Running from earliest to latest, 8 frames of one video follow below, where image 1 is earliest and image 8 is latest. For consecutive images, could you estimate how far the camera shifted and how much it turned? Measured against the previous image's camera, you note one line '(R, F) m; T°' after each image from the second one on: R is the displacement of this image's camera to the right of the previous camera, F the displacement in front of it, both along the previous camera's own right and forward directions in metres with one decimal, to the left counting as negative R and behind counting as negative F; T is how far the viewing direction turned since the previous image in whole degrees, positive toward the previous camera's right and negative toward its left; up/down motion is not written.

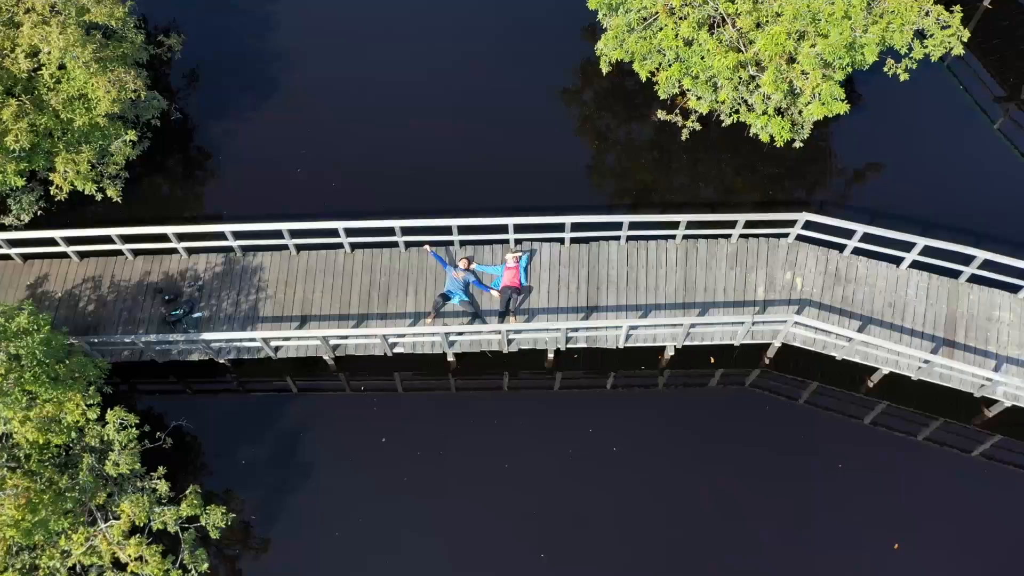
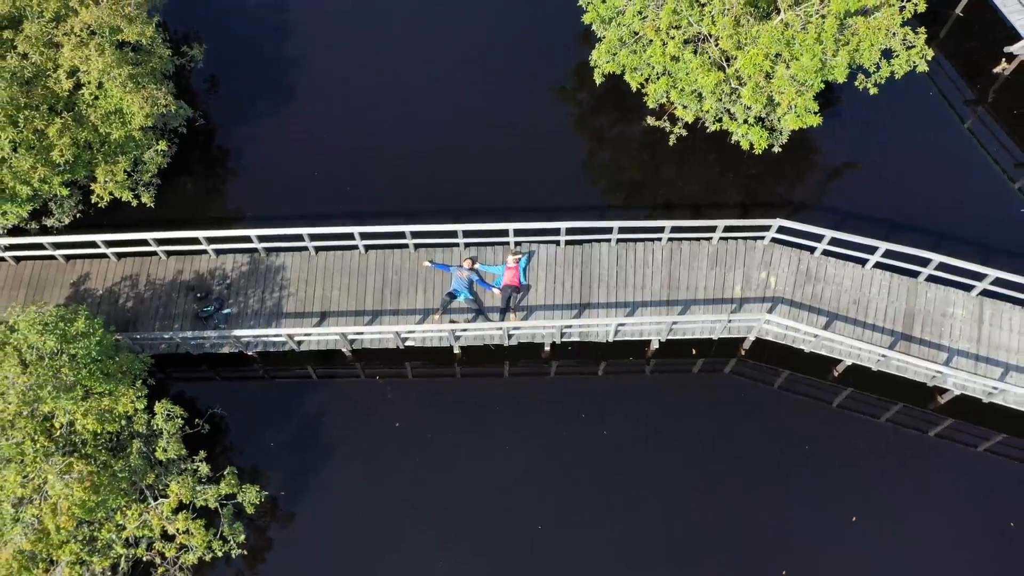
(0.0, -1.7) m; 0°
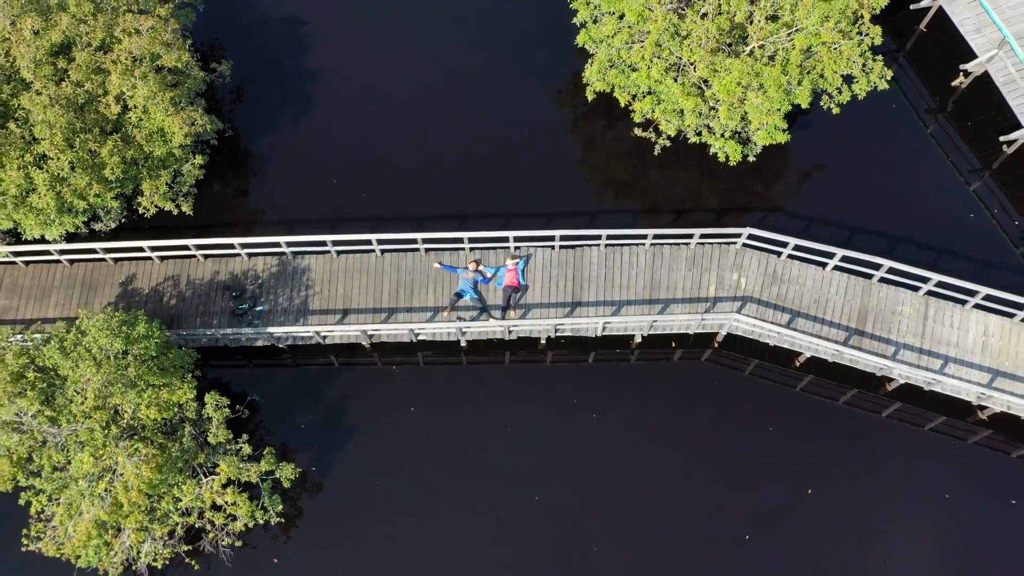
(0.0, -2.4) m; 0°
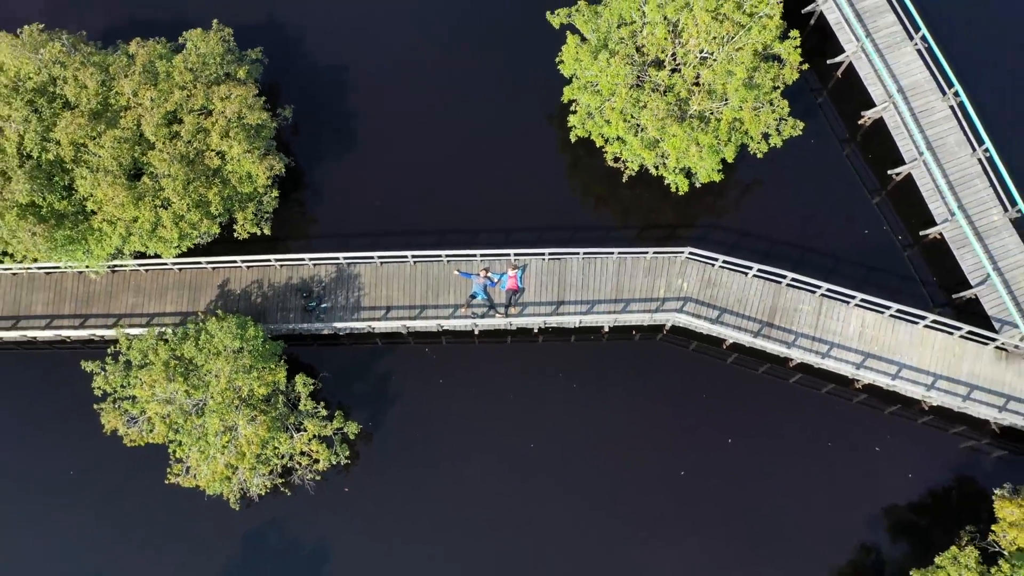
(0.0, -7.1) m; 0°
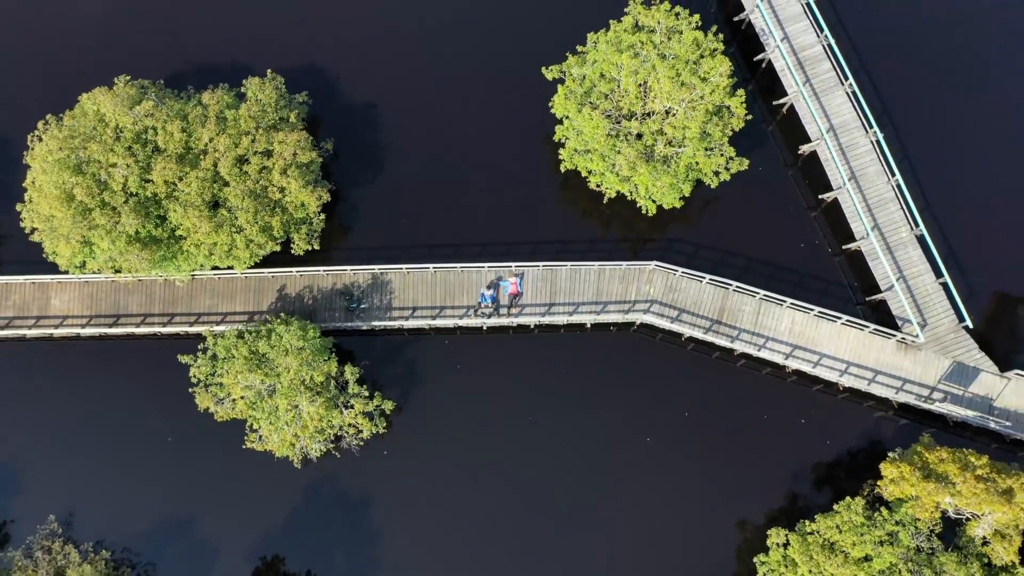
(0.0, -7.0) m; 0°
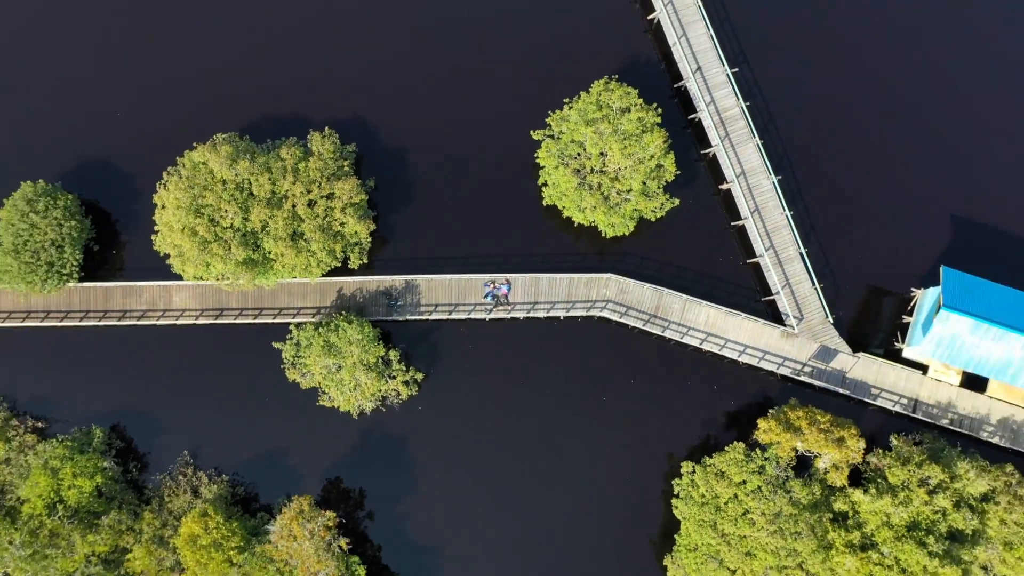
(+0.2, -13.5) m; 0°
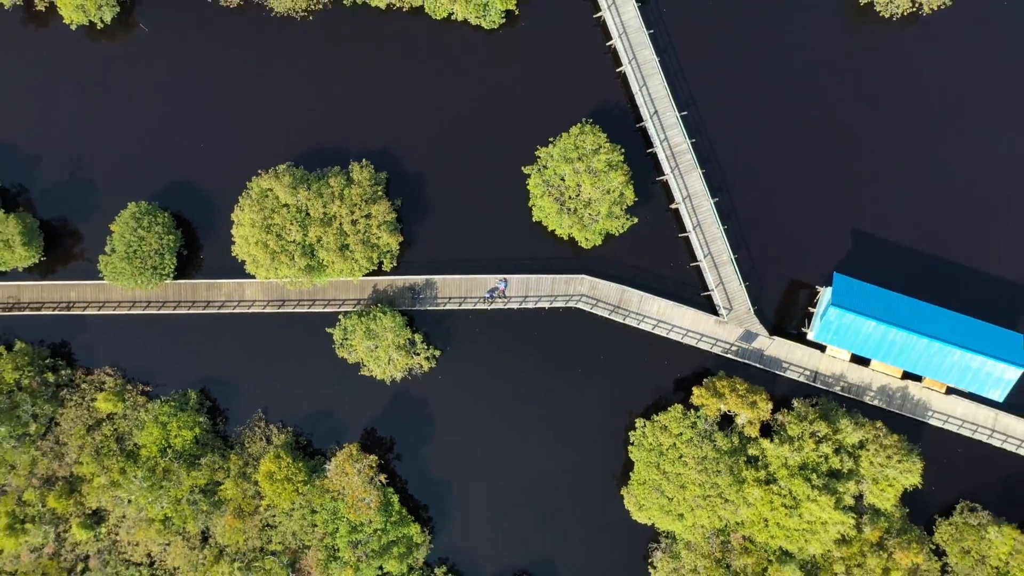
(+0.2, -14.4) m; 0°
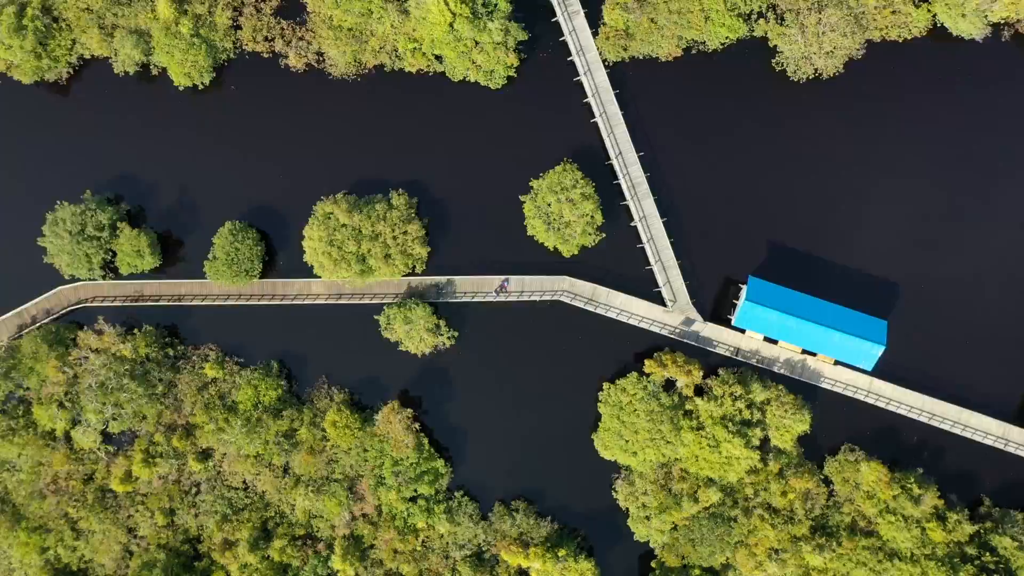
(+0.3, -21.5) m; 0°
